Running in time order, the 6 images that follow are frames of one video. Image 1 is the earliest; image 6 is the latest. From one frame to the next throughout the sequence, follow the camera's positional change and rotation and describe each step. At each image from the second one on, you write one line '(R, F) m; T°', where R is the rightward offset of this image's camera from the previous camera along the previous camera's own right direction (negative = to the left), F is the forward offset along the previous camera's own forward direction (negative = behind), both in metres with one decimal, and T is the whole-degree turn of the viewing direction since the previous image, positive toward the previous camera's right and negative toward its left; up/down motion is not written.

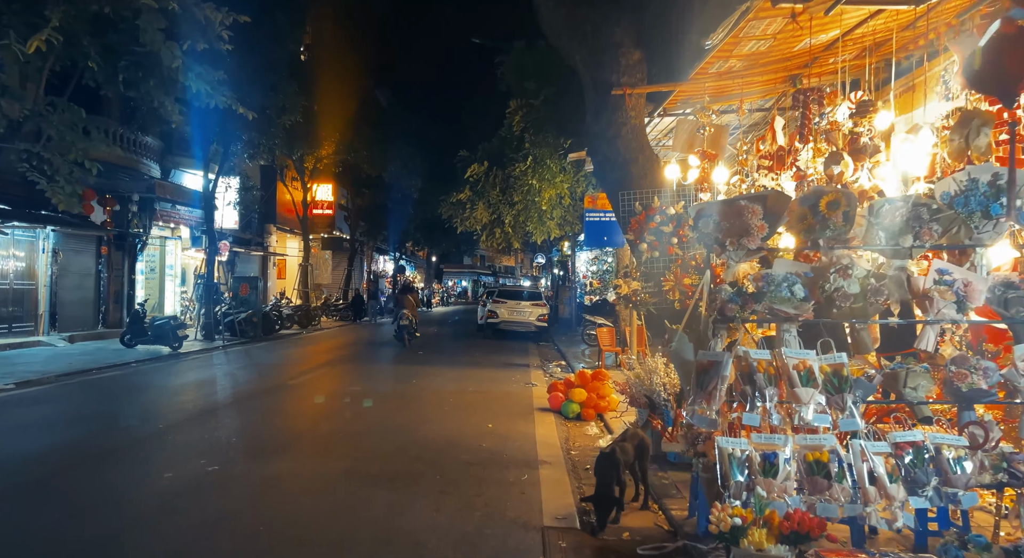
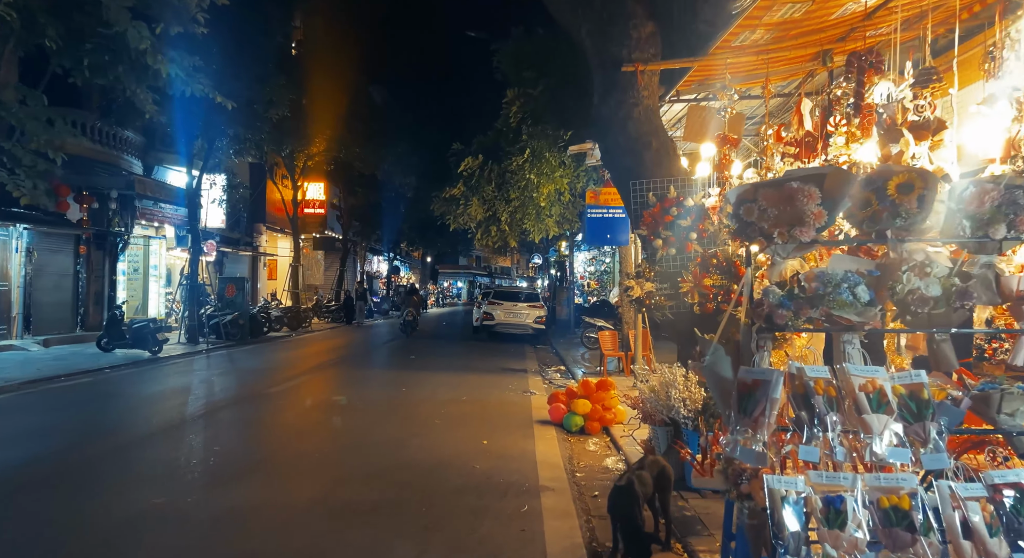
(0.0, +0.7) m; 0°
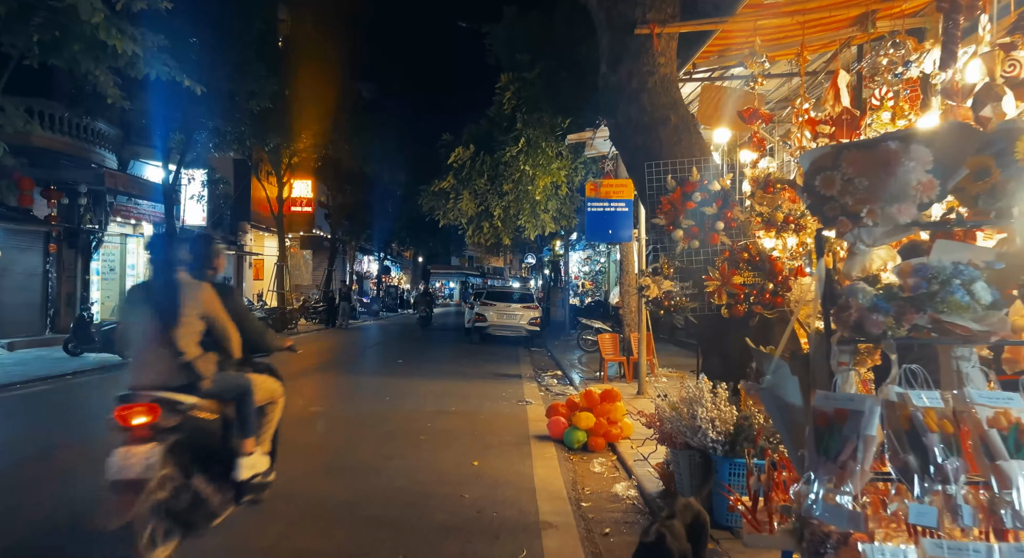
(0.0, +0.8) m; +1°
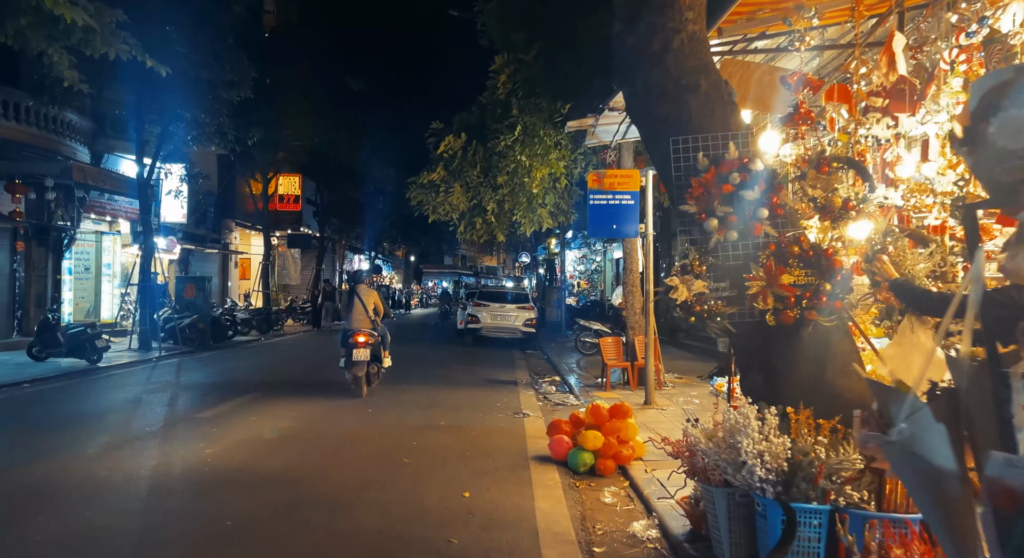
(0.0, +0.8) m; +1°
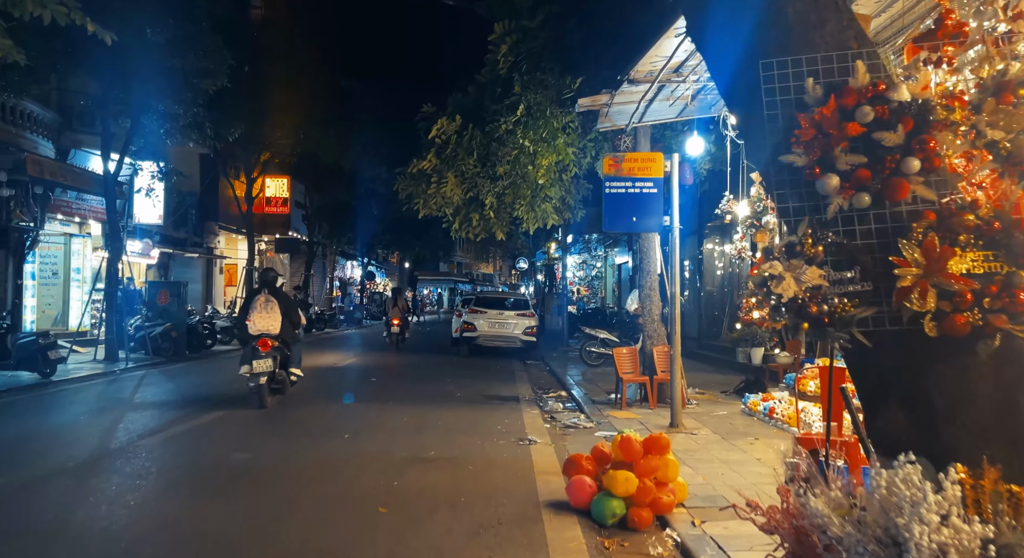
(-0.1, +1.3) m; 0°
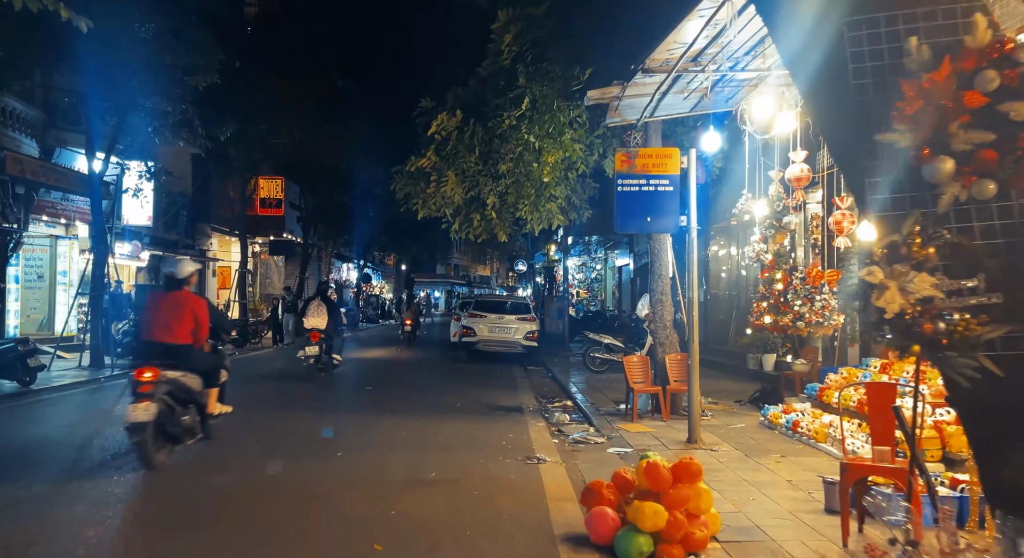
(-0.1, +0.5) m; 0°
